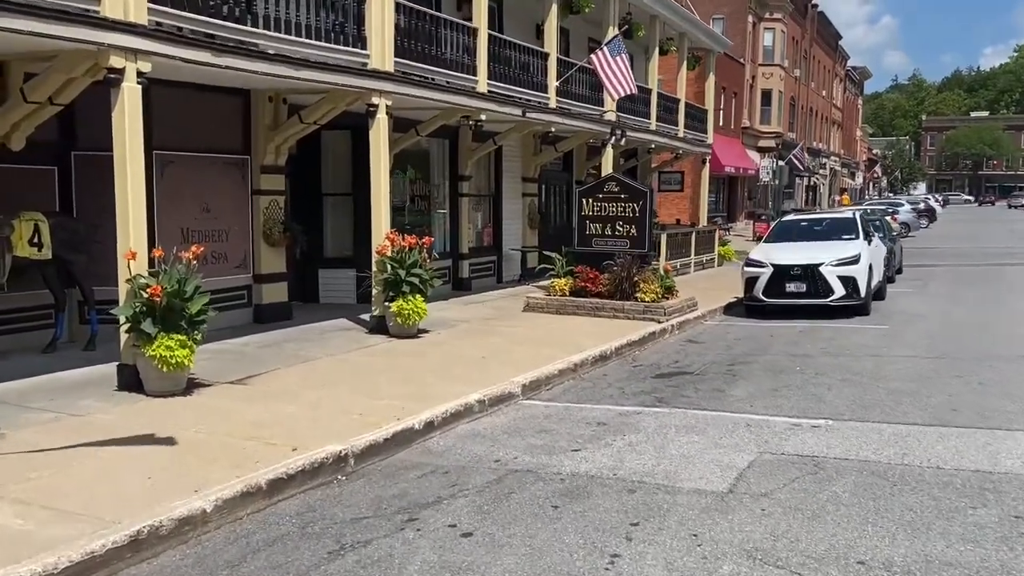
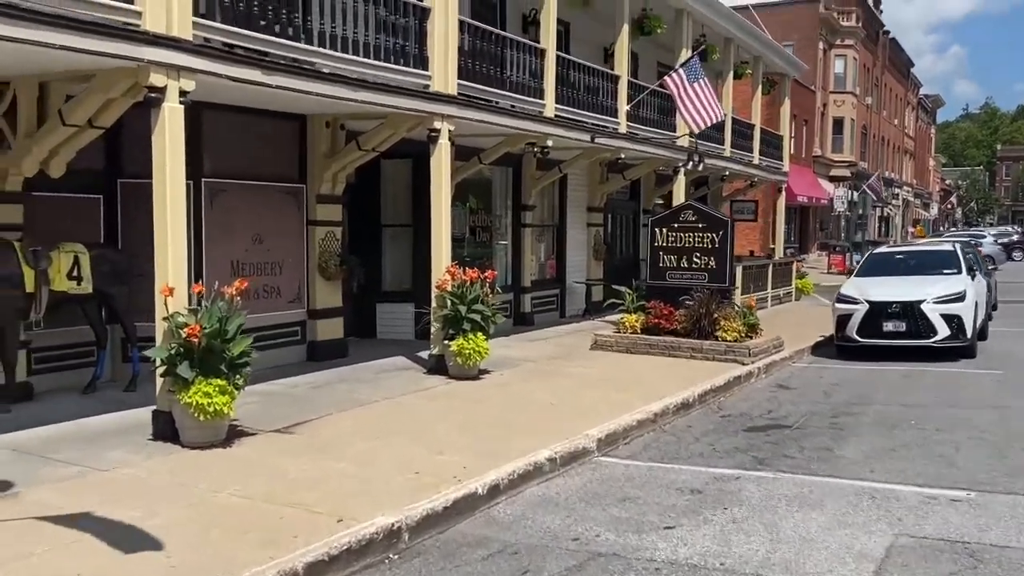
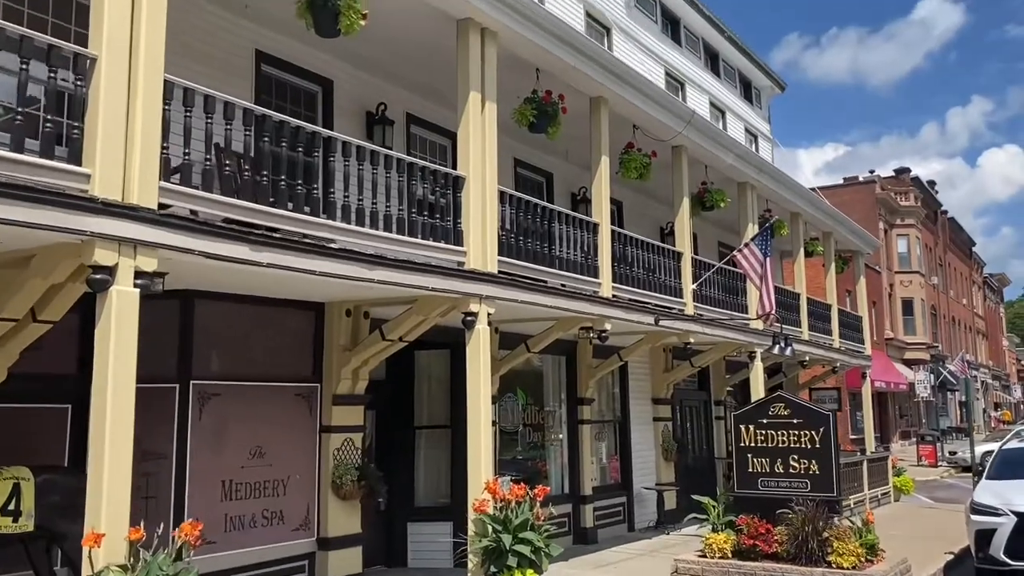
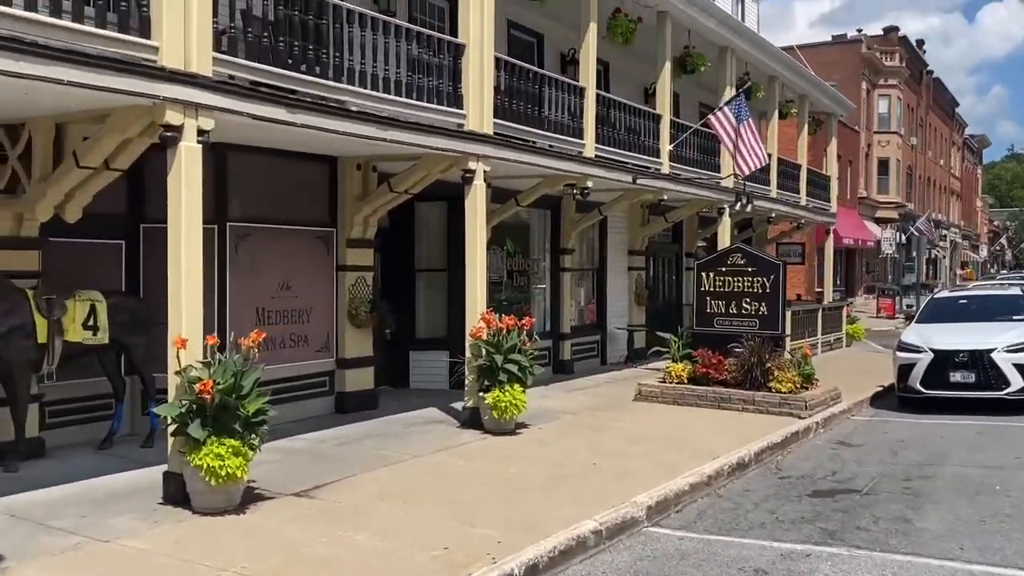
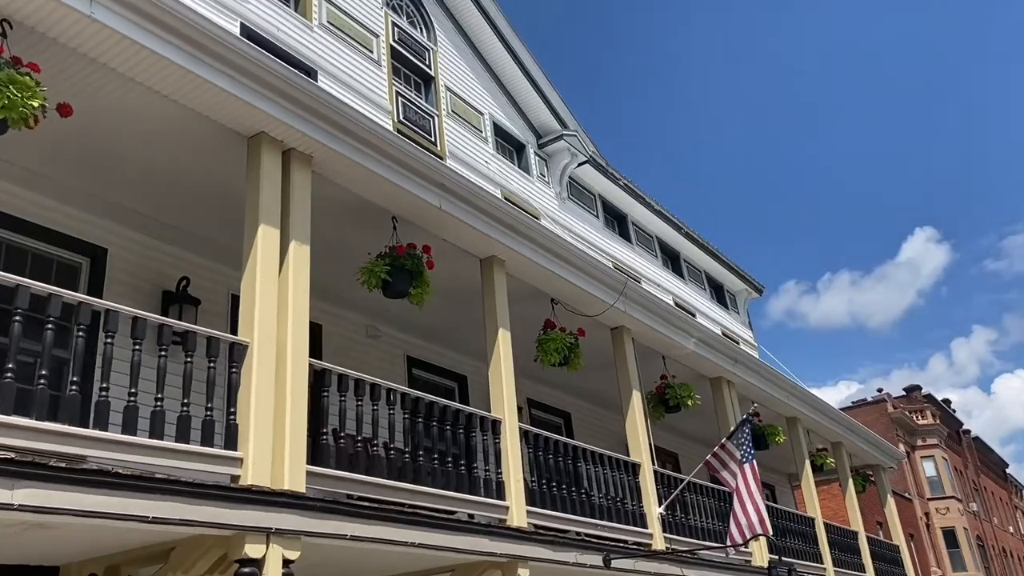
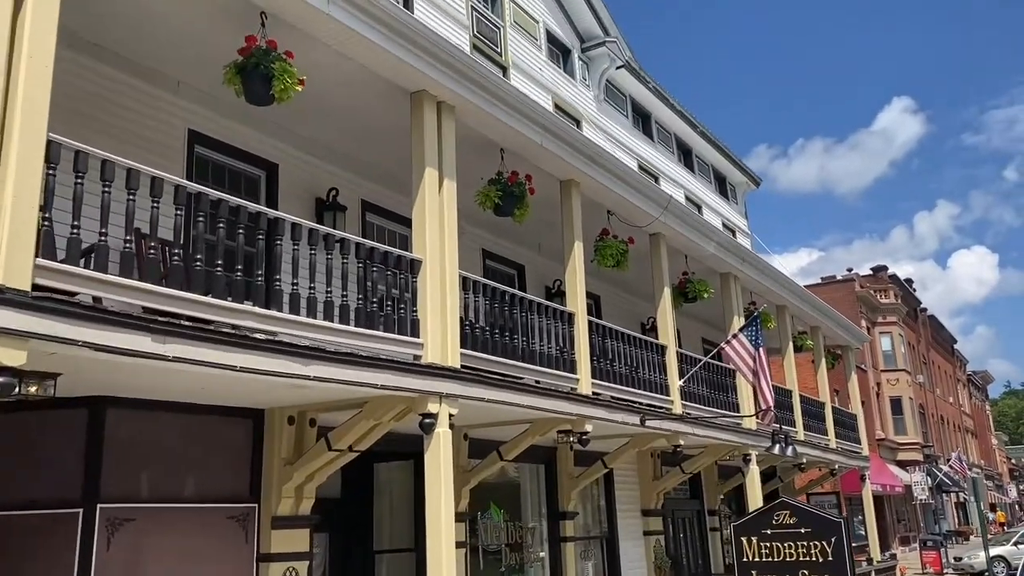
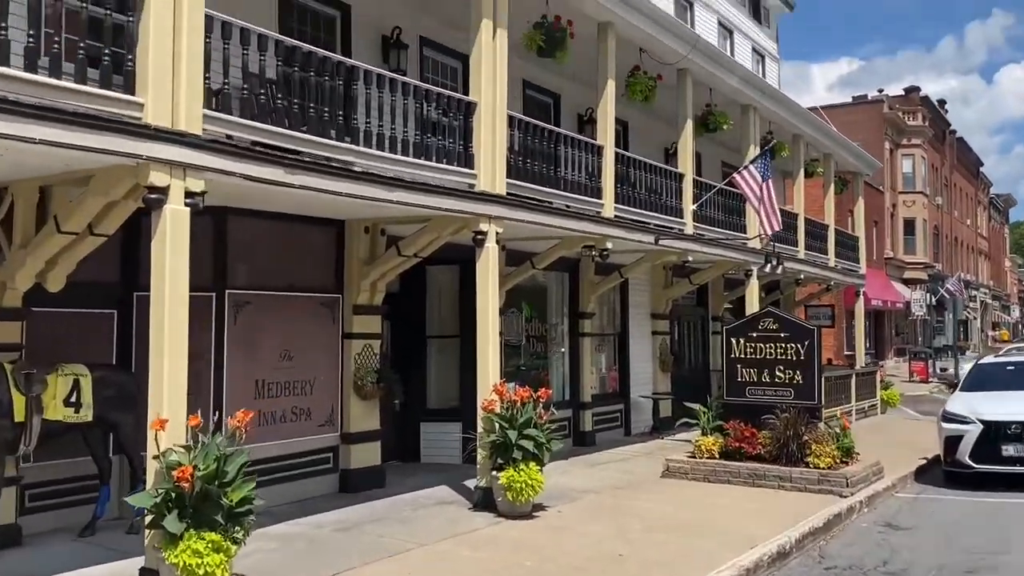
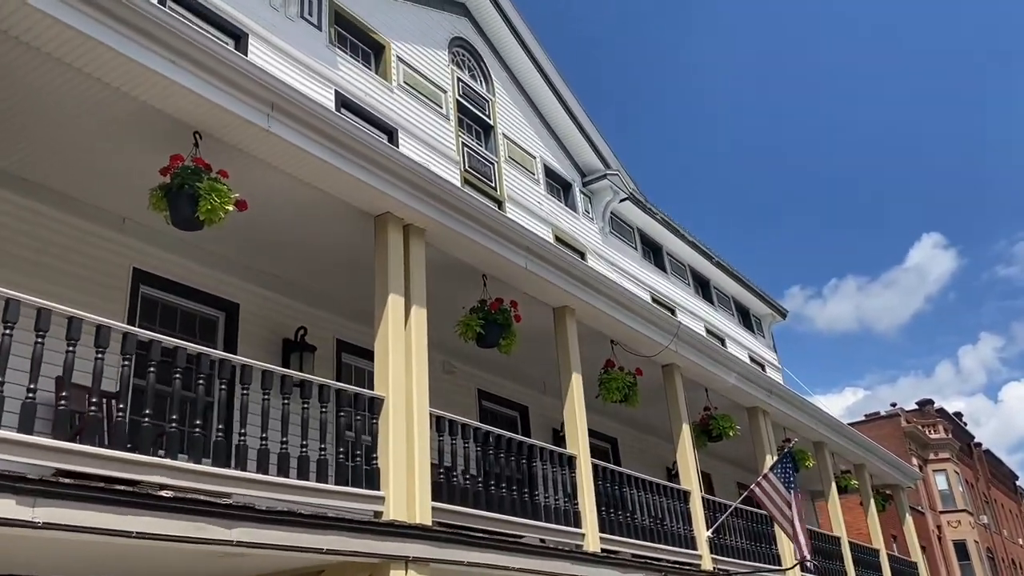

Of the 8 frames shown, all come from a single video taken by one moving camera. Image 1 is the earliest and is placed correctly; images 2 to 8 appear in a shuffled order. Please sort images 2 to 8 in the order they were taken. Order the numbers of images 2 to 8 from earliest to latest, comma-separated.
2, 4, 7, 3, 6, 8, 5
